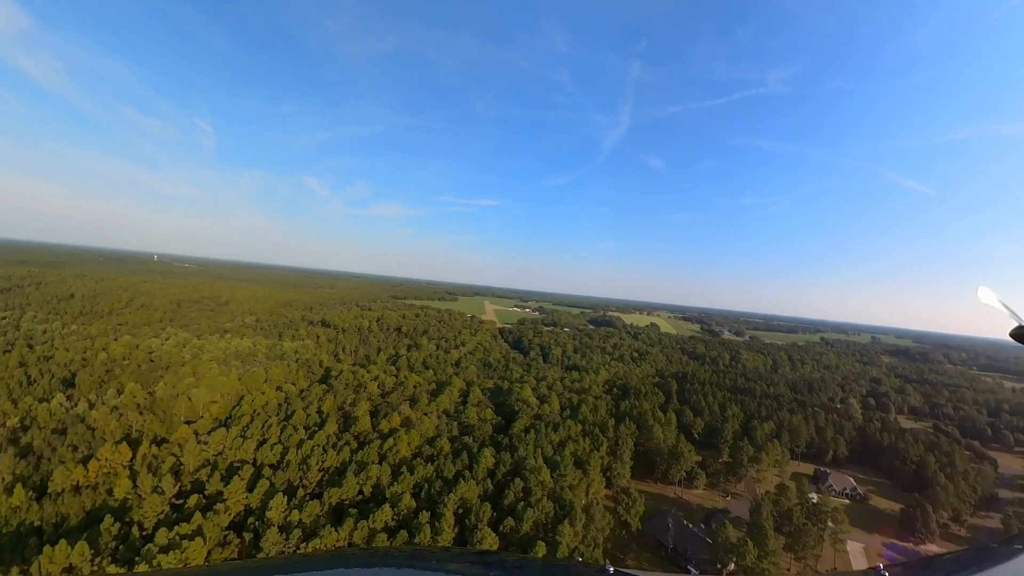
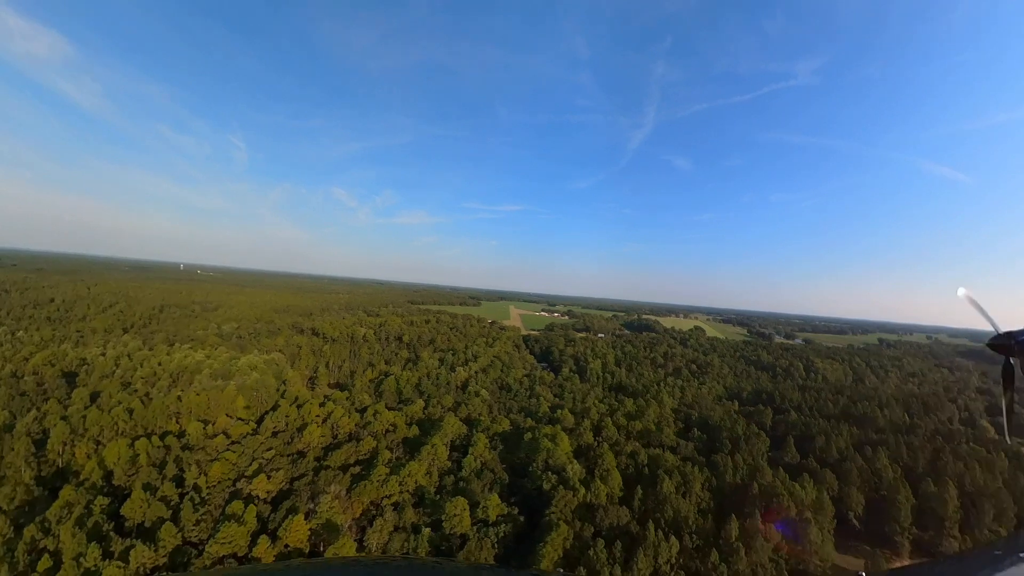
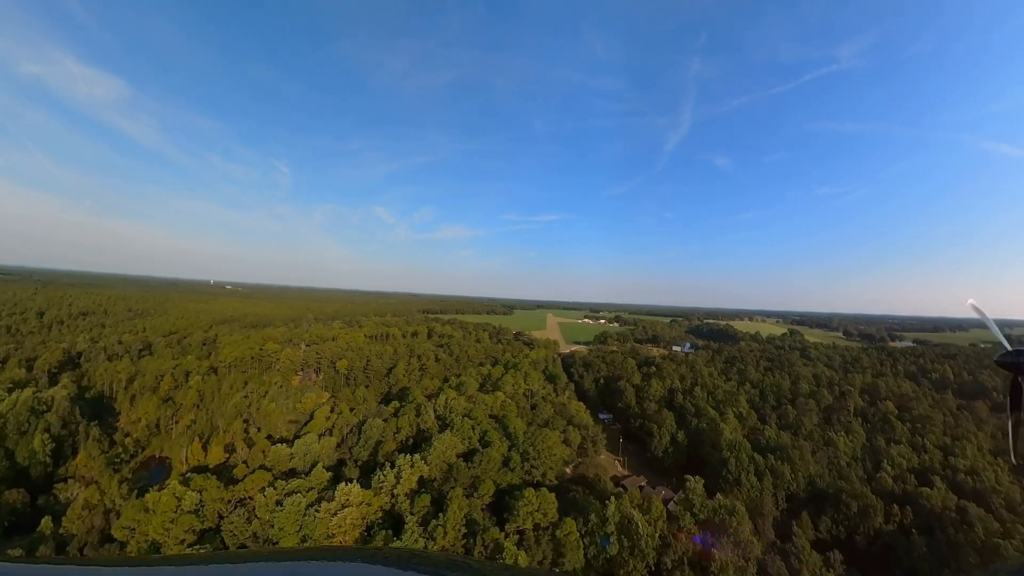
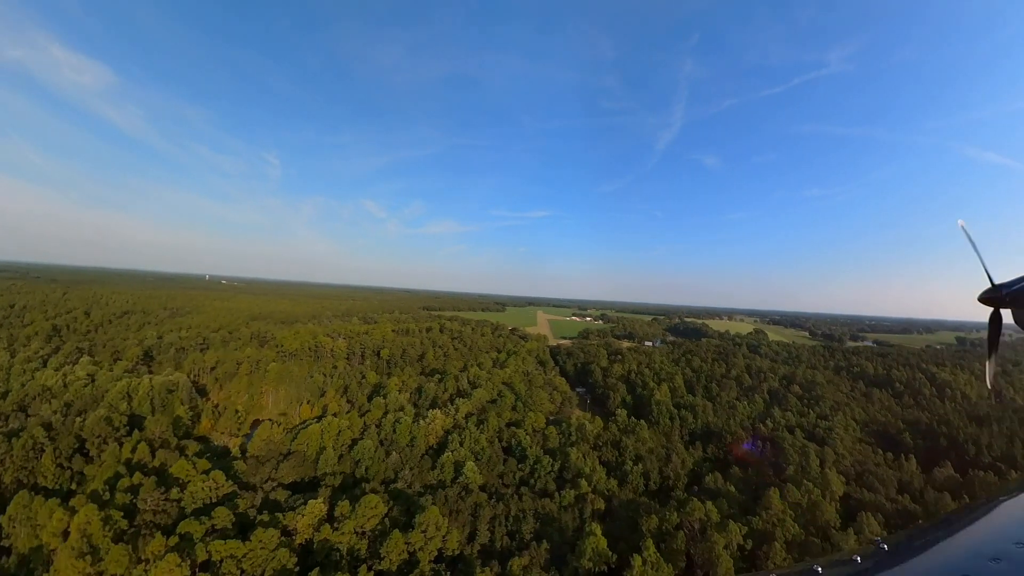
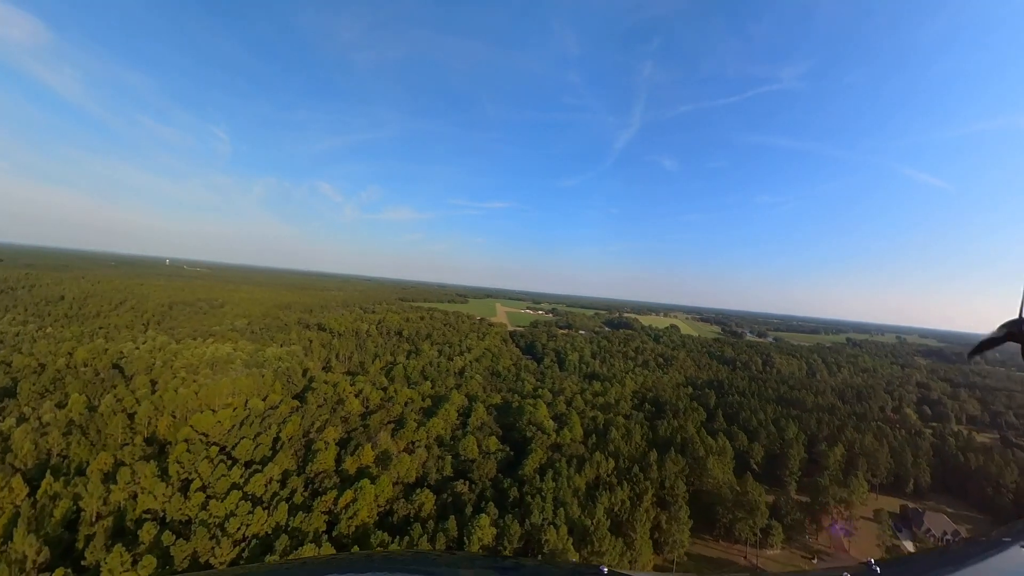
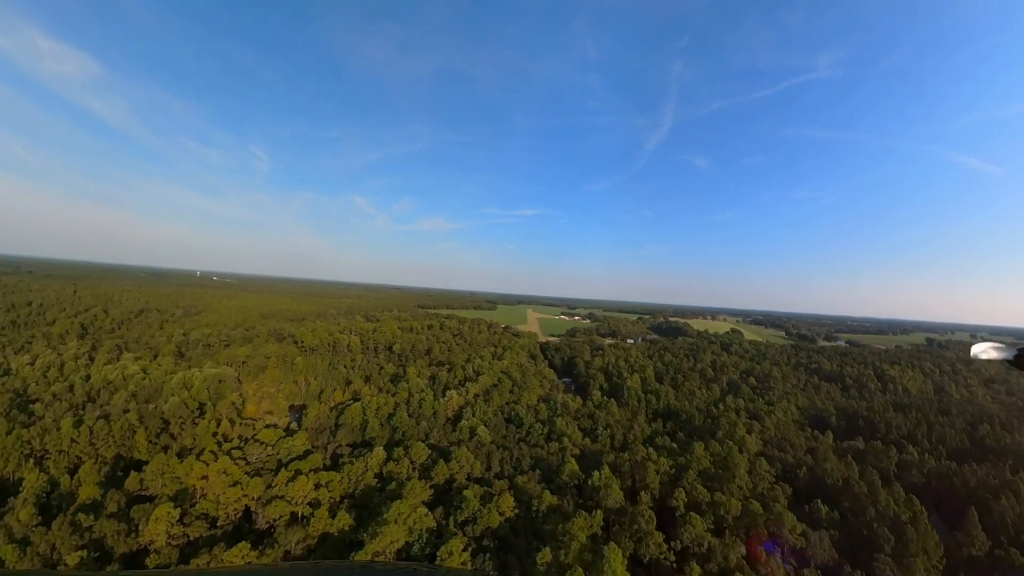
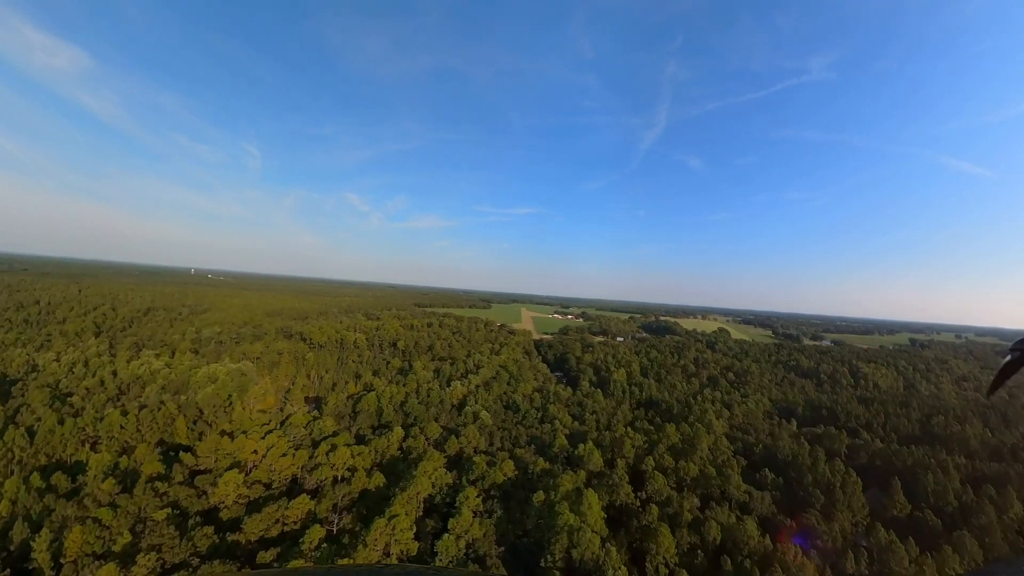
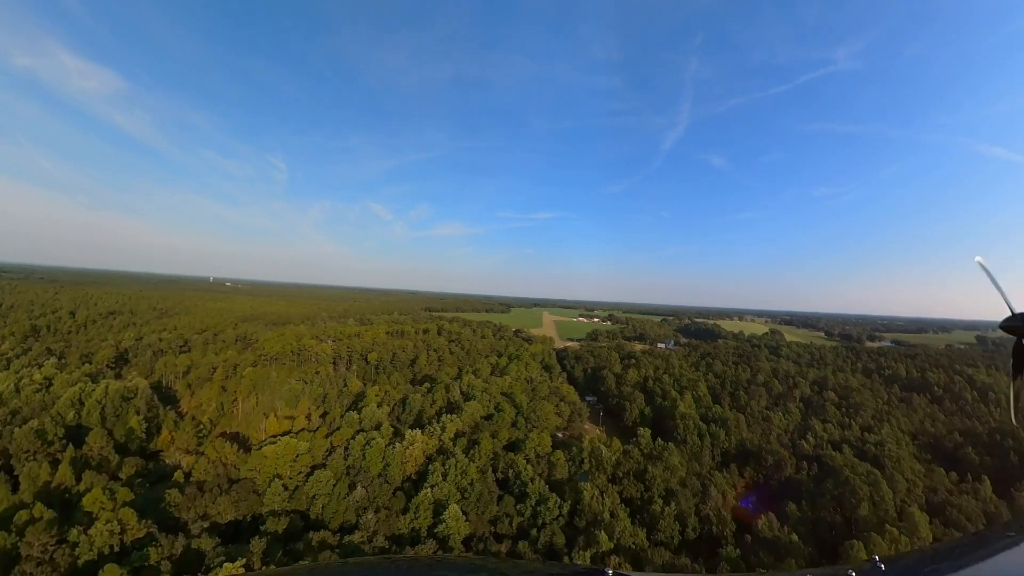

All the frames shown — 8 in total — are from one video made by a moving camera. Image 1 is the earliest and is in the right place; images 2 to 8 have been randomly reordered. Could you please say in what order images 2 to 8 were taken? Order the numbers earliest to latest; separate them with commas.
5, 2, 7, 6, 4, 8, 3
